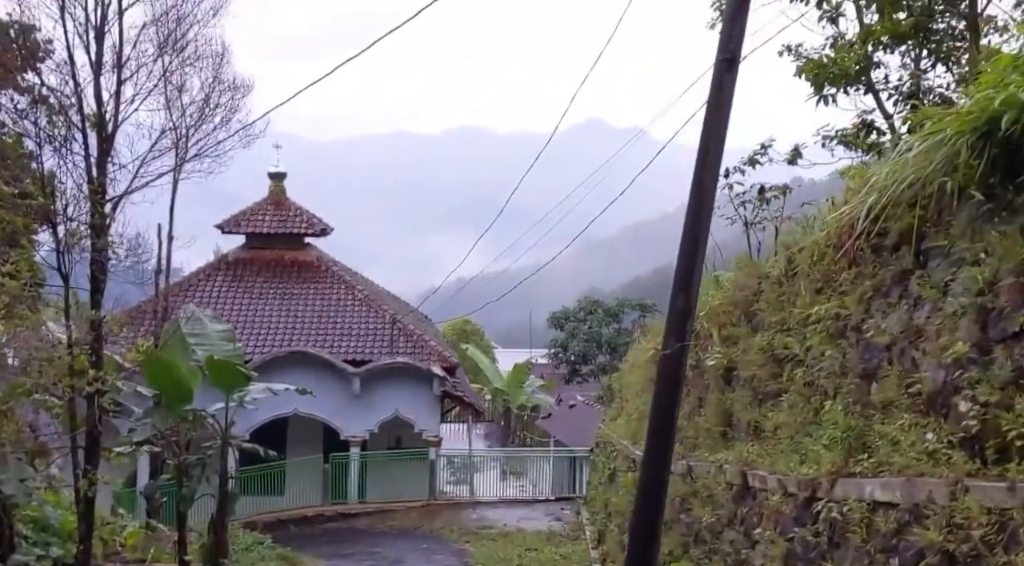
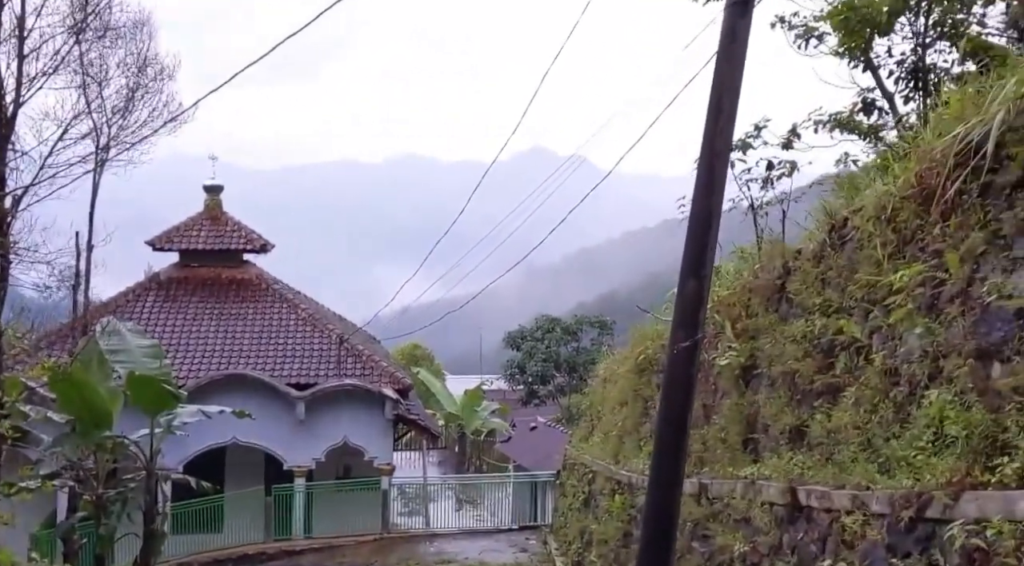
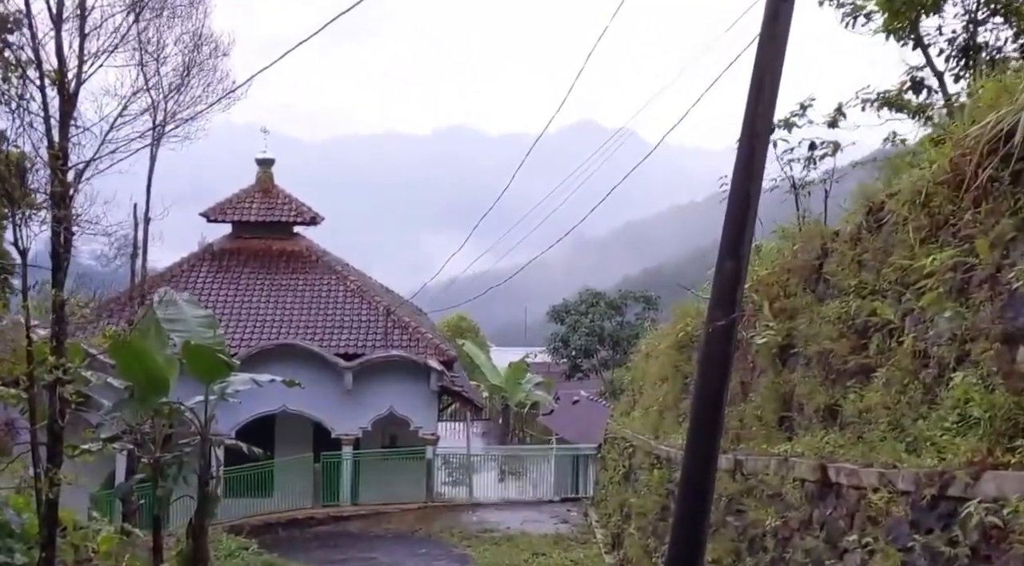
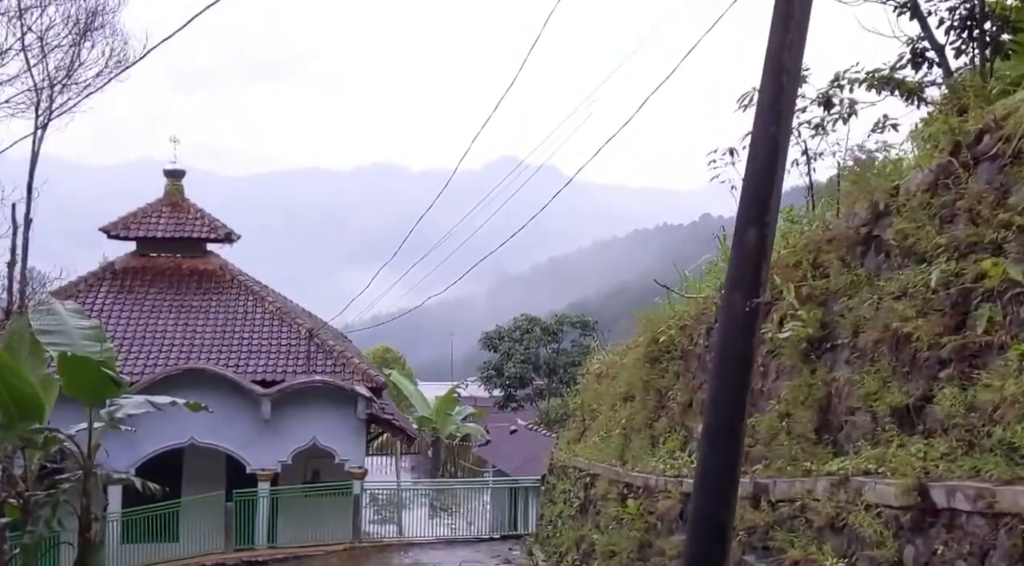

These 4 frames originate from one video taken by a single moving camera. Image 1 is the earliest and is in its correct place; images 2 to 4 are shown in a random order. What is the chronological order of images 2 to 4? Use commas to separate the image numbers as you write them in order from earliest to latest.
3, 2, 4
